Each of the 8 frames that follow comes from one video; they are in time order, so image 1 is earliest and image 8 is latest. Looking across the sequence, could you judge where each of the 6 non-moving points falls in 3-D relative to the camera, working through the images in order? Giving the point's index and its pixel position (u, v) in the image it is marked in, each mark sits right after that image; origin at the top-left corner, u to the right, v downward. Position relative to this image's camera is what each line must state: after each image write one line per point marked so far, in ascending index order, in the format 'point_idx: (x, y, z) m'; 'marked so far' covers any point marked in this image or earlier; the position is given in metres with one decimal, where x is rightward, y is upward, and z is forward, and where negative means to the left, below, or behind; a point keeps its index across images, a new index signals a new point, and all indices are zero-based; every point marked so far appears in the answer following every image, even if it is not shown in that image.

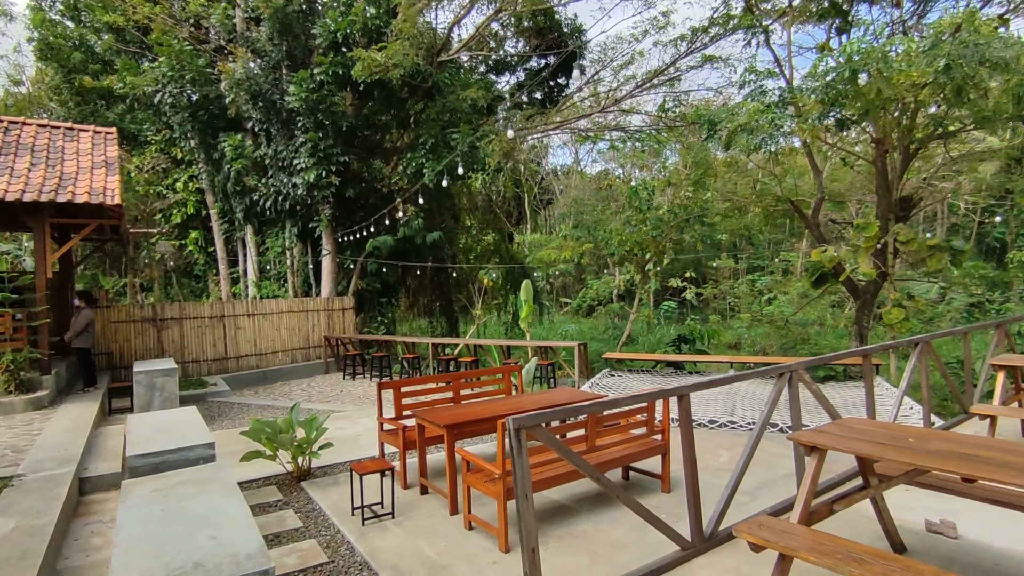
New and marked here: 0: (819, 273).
0: (+3.2, +0.2, +5.9) m
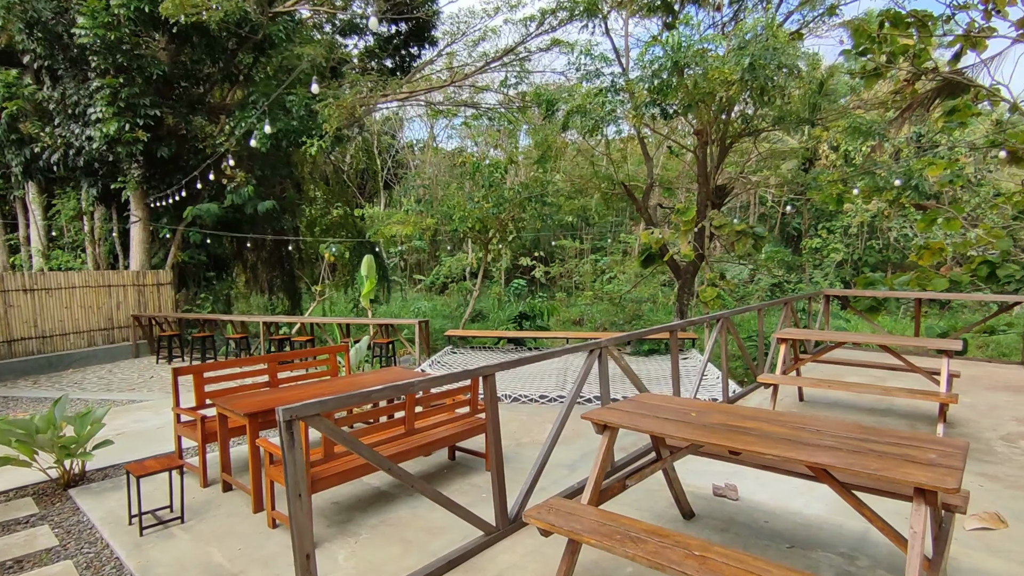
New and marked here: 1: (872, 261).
0: (+1.5, +0.4, +6.3) m
1: (+6.9, +0.5, +10.9) m
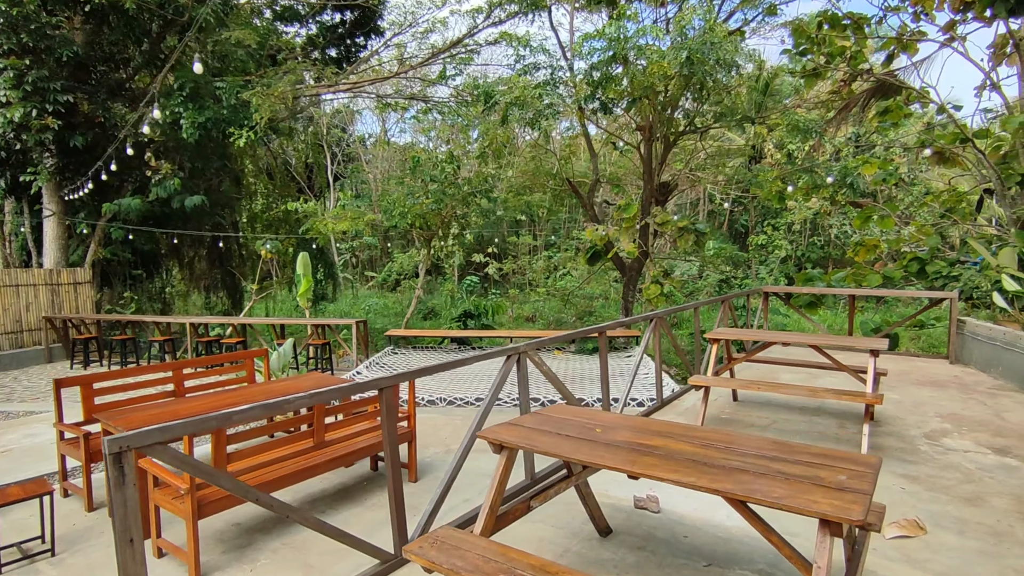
0: (+0.9, +0.4, +6.2) m
1: (+5.9, +0.6, +11.3) m
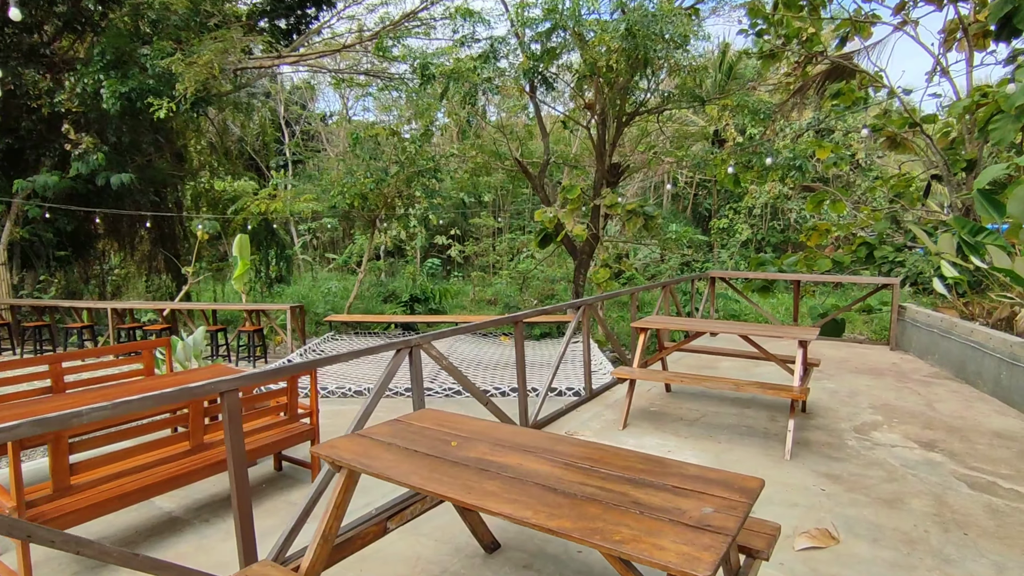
0: (+0.3, +0.6, +6.1) m
1: (+5.1, +0.9, +11.3) m
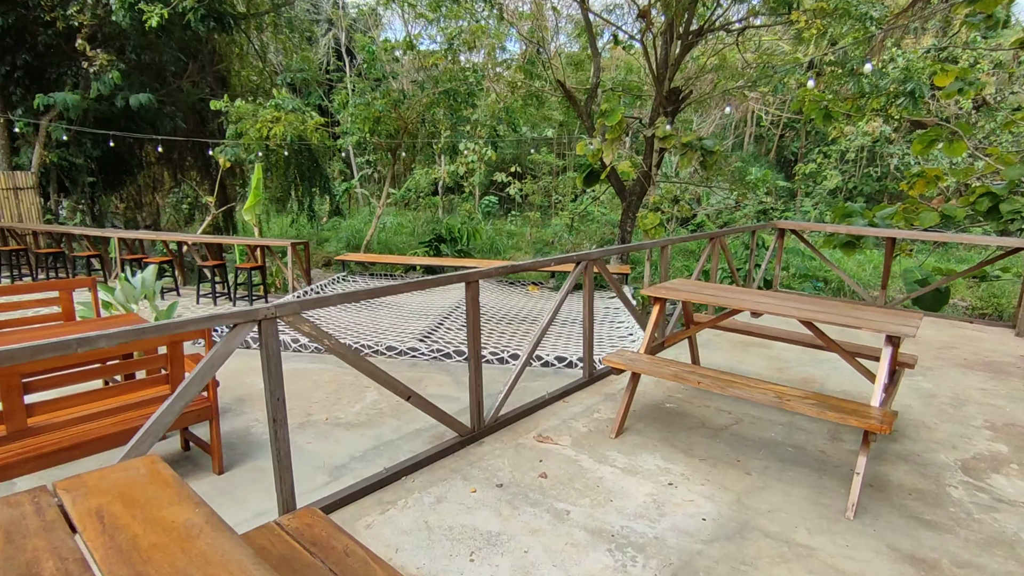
0: (+0.6, +1.1, +5.2) m
1: (+6.0, +1.6, +9.8) m
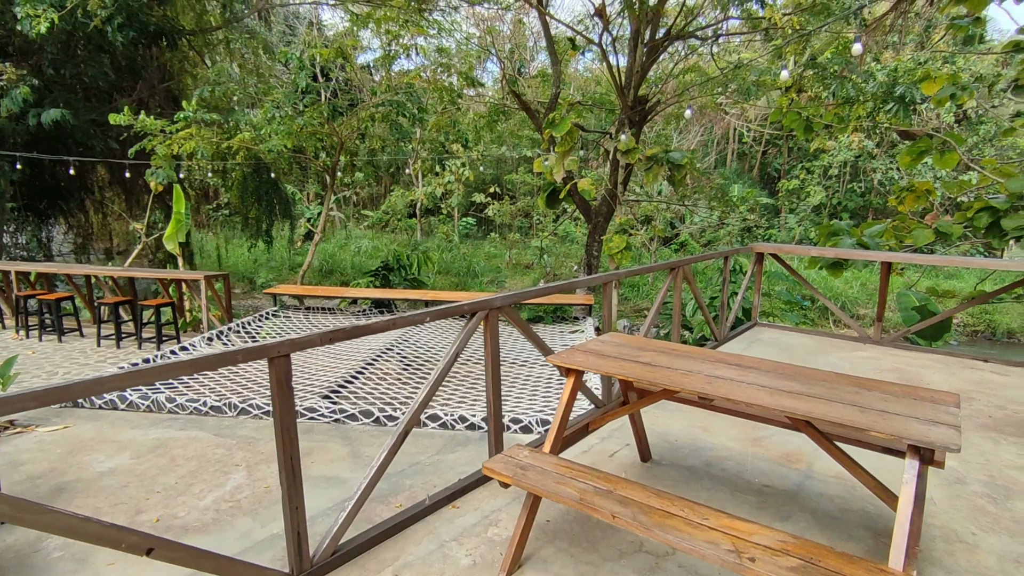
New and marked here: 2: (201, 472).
0: (+0.2, +0.8, +4.7) m
1: (+5.5, +1.3, +9.4) m
2: (-1.2, -0.7, +2.2) m
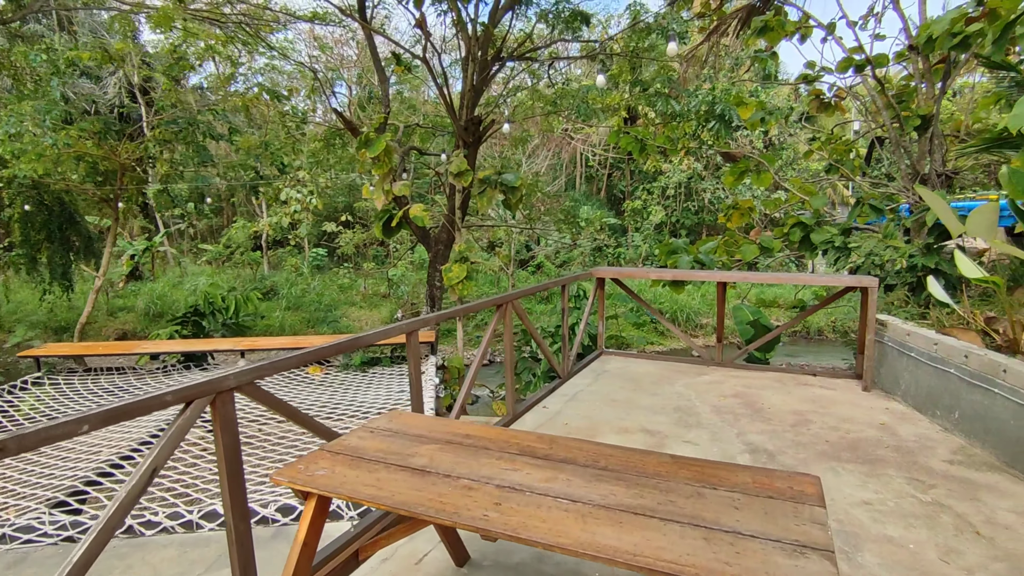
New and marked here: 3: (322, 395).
0: (-1.0, +0.5, +4.2) m
1: (+3.1, +1.1, +10.0) m
2: (-1.8, -0.9, +1.5) m
3: (-1.3, -0.7, +3.9) m
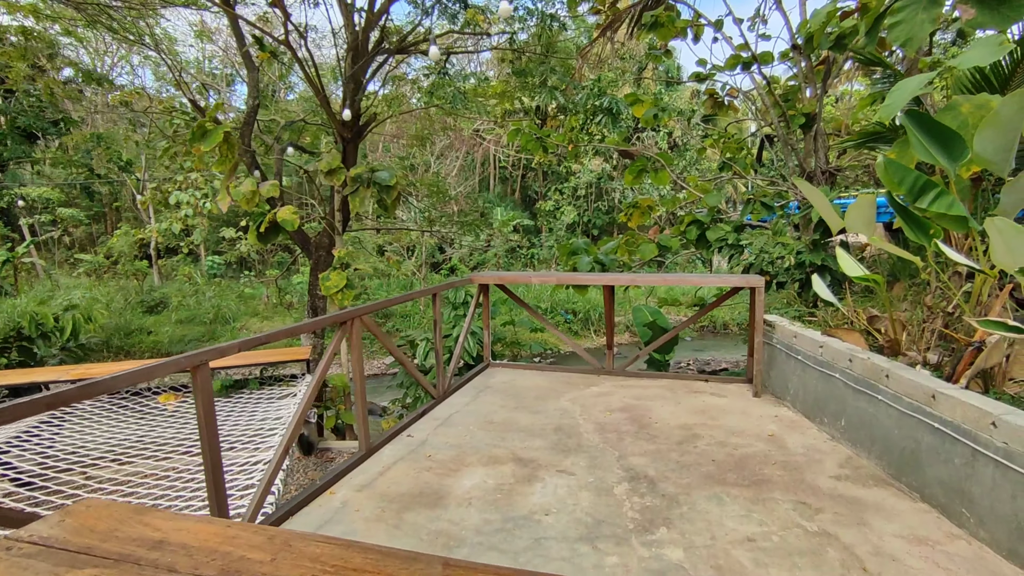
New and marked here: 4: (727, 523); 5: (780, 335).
0: (-1.8, +0.4, +3.7) m
1: (+1.5, +1.1, +10.0) m
2: (-2.1, -1.0, +0.9) m
3: (-2.0, -0.8, +3.3) m
4: (+0.6, -0.6, +1.6) m
5: (+1.2, -0.2, +2.6) m
